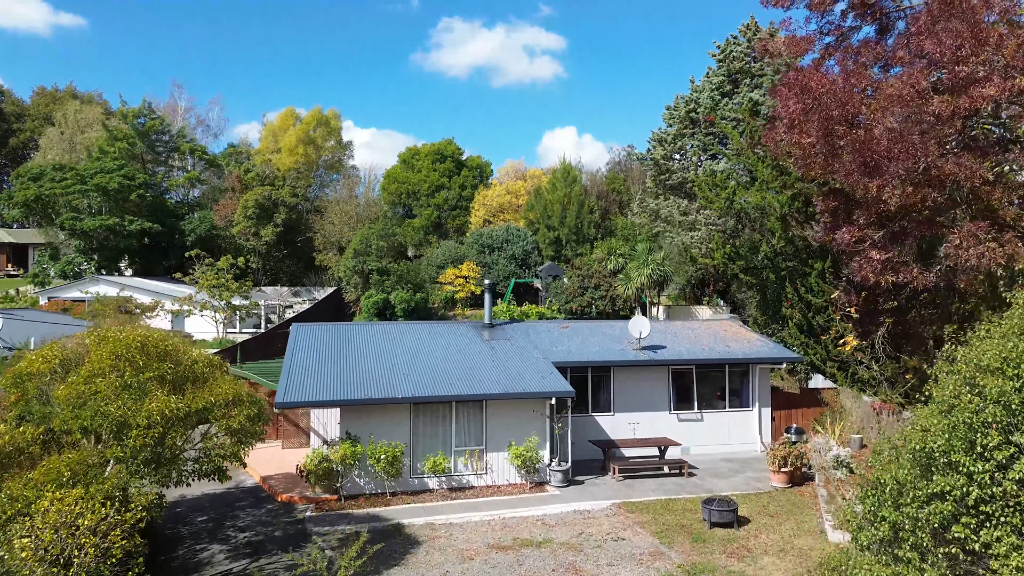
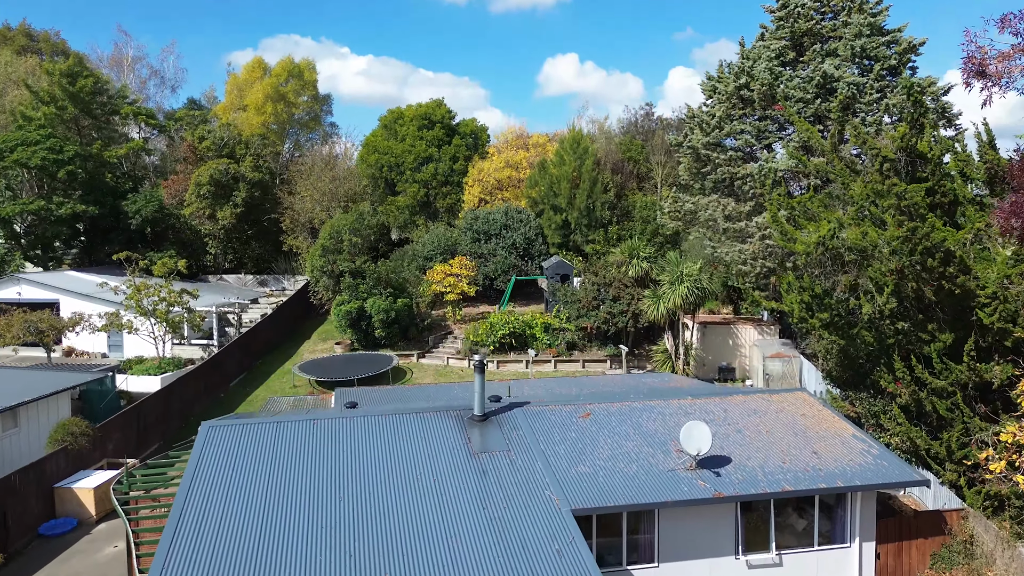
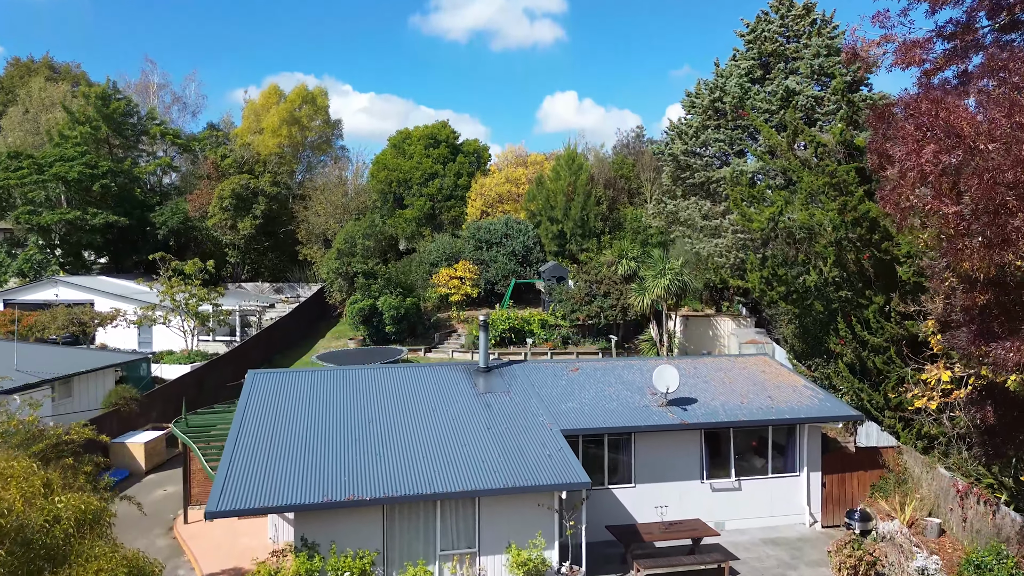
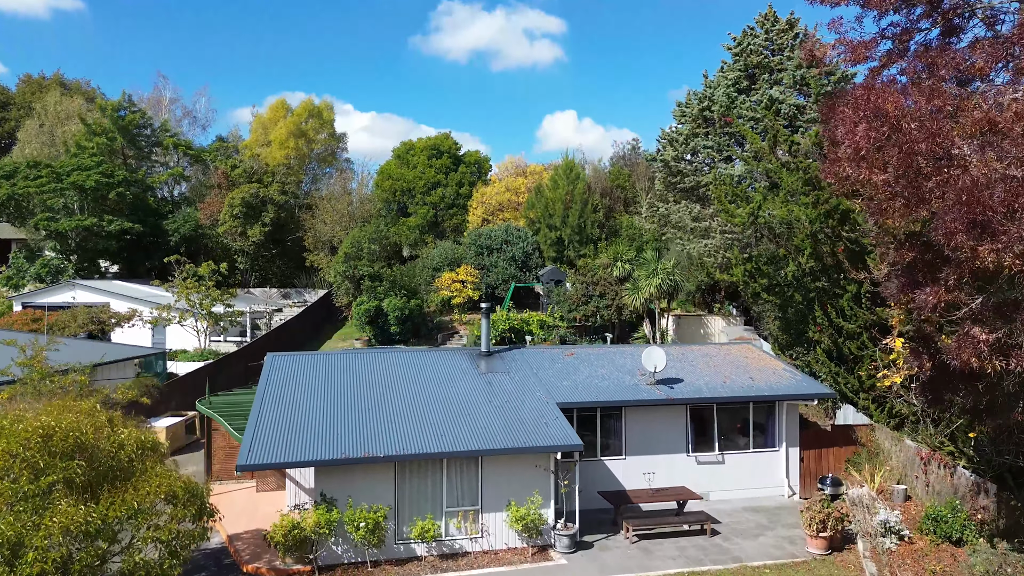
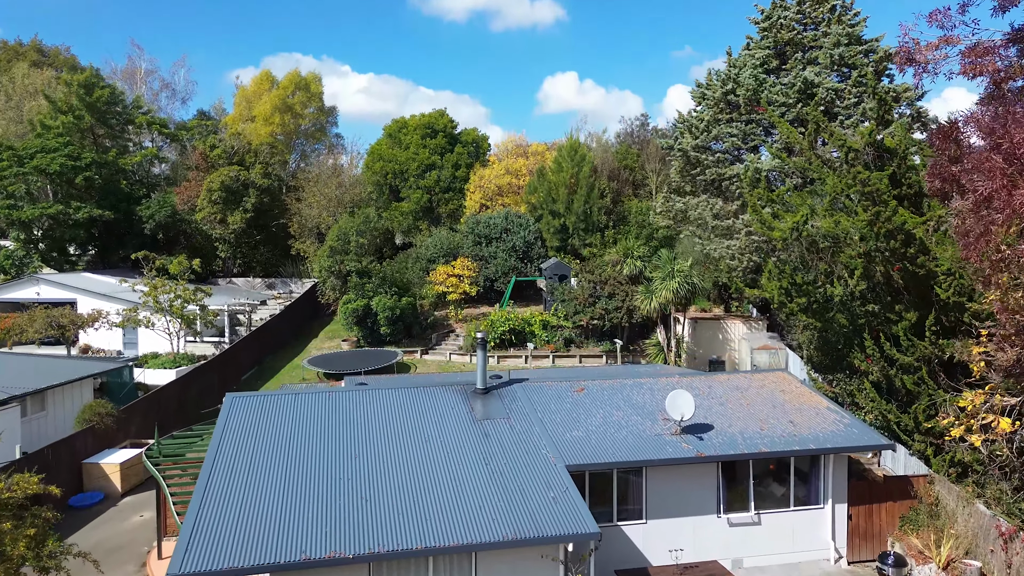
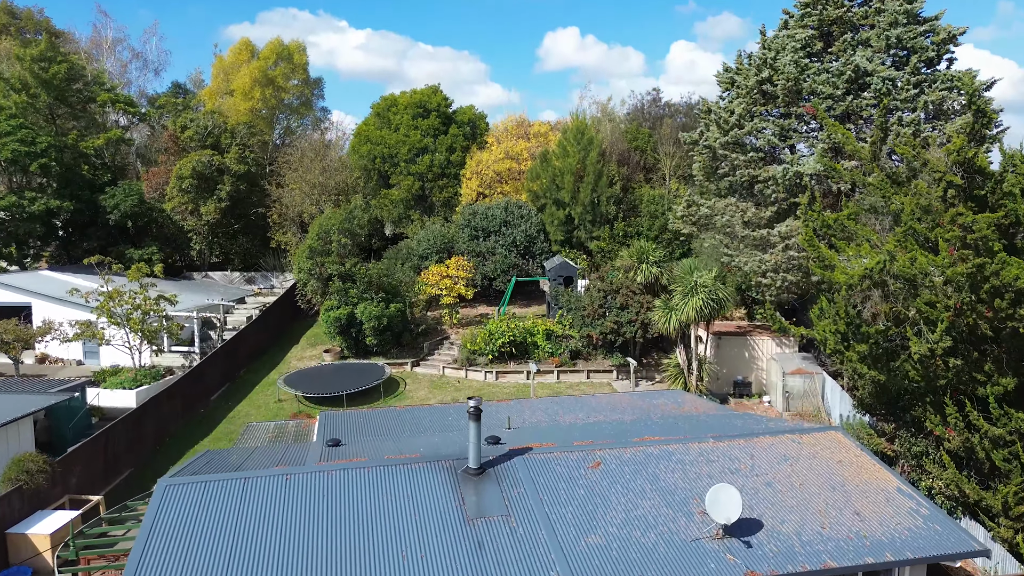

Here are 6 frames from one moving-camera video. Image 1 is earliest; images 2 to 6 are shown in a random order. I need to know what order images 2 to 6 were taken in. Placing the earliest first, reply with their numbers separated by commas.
4, 3, 5, 2, 6
